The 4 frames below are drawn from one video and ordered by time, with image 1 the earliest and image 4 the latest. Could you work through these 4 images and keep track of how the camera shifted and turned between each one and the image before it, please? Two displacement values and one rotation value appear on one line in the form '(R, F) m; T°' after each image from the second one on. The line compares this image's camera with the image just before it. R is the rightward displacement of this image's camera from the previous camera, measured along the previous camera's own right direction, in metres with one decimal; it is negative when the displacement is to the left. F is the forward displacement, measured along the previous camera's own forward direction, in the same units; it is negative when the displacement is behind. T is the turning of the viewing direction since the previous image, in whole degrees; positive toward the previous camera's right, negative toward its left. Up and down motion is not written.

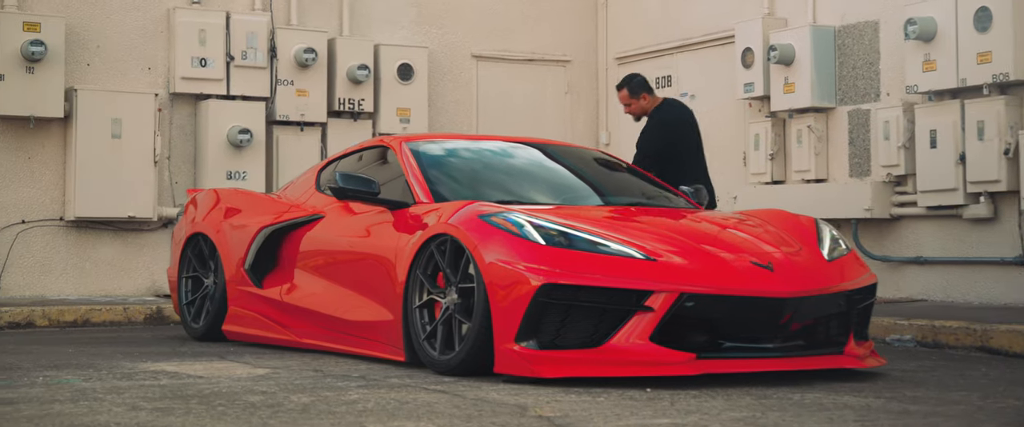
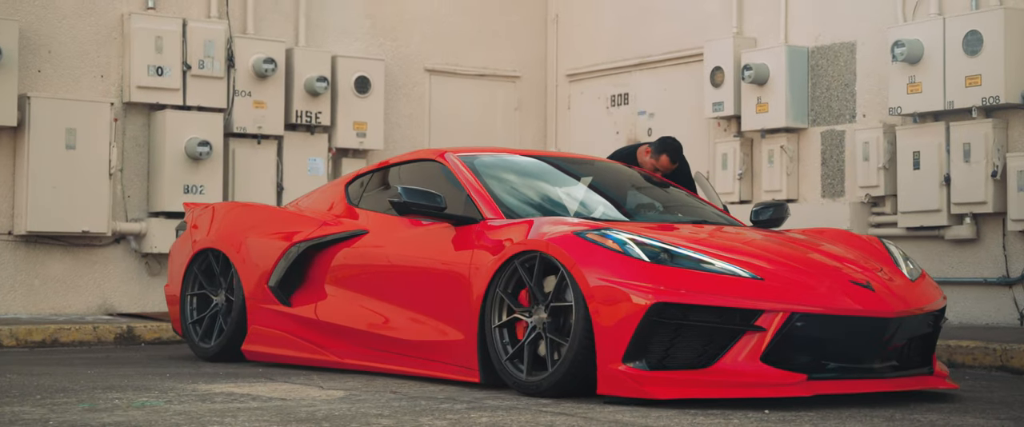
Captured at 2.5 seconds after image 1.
(-0.8, +0.2) m; +6°
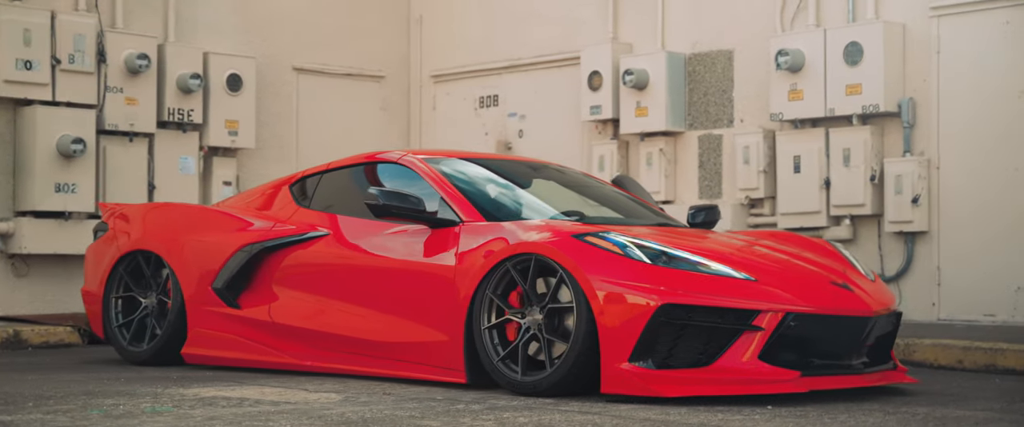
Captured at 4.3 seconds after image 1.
(-0.8, 0.0) m; +9°
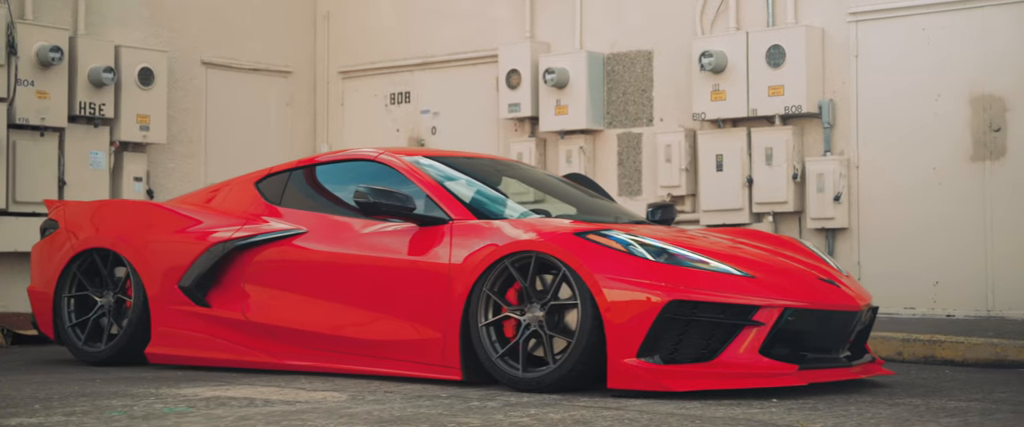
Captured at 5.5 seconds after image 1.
(-0.6, 0.0) m; +6°
